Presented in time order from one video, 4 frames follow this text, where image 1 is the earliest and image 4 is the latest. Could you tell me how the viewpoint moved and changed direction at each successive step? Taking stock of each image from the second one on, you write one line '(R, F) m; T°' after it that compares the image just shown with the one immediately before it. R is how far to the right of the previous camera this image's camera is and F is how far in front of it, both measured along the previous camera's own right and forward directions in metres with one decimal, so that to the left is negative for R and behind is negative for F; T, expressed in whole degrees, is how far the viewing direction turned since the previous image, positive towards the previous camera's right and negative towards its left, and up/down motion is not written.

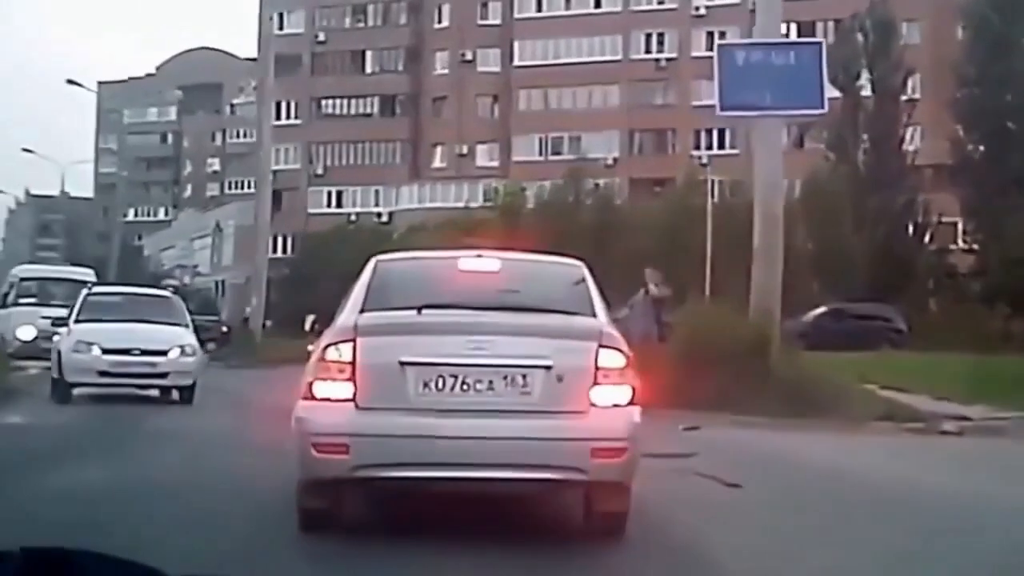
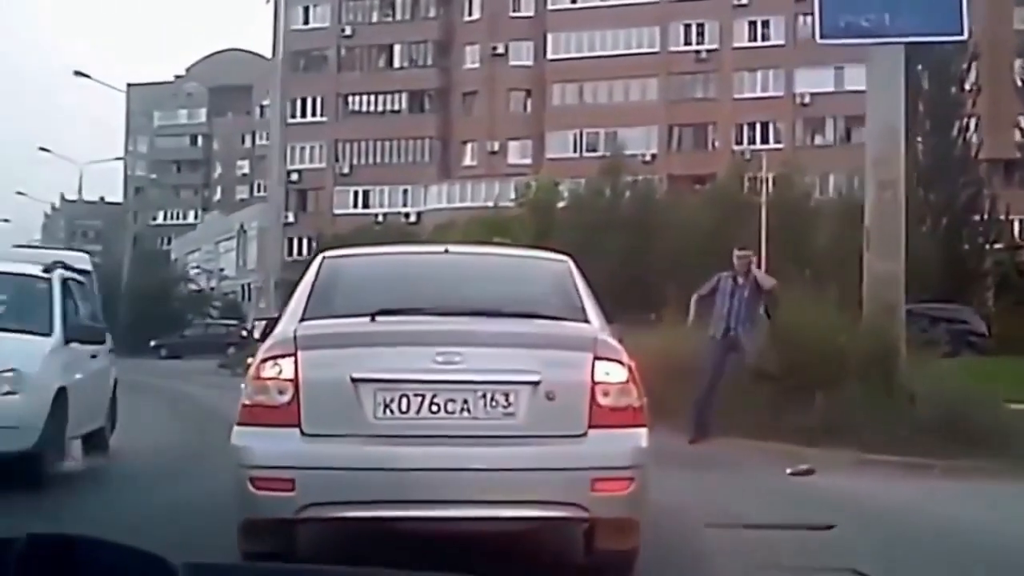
(0.0, +1.7) m; -1°
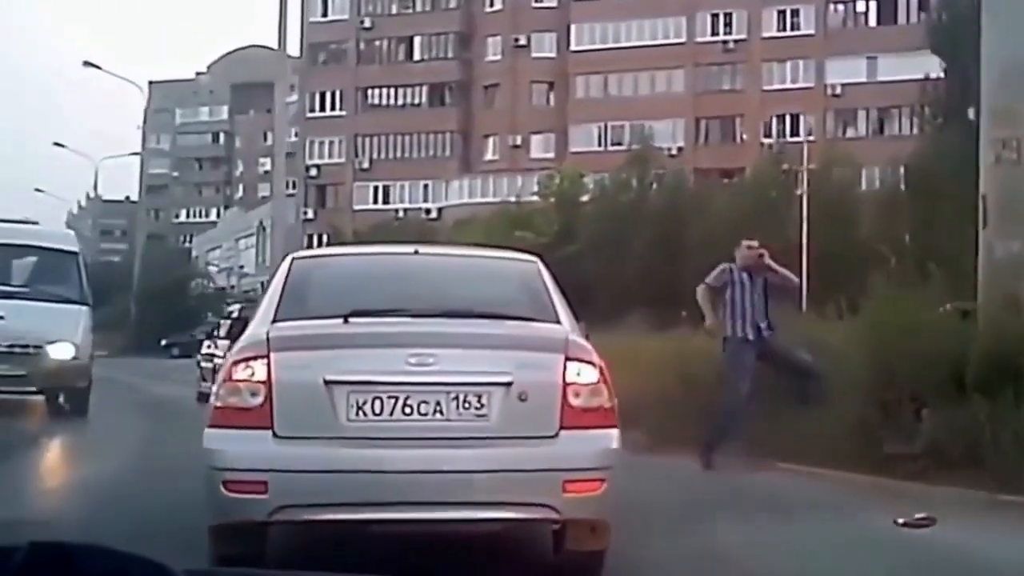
(0.0, +0.9) m; -1°
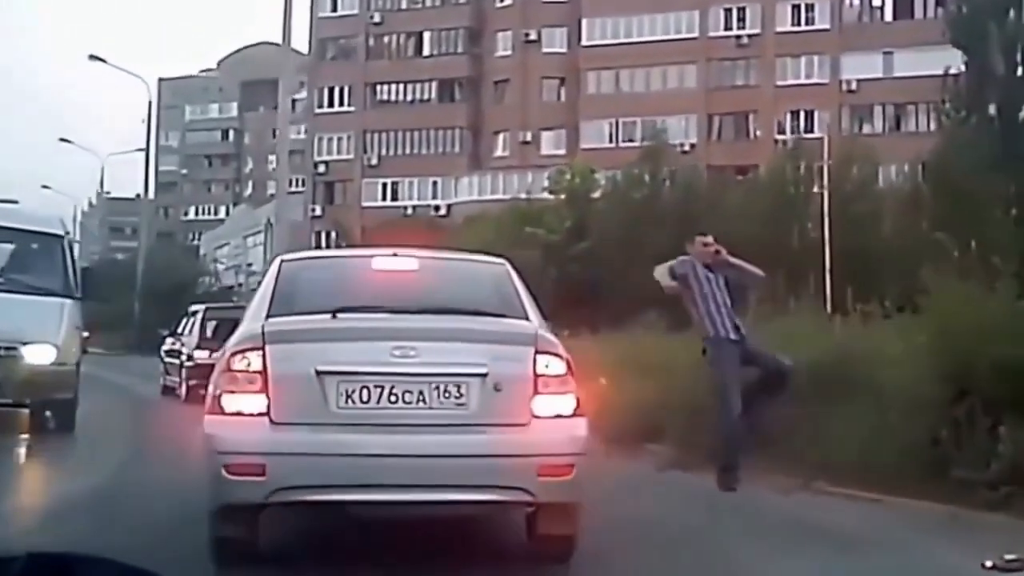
(0.0, +0.5) m; 0°
